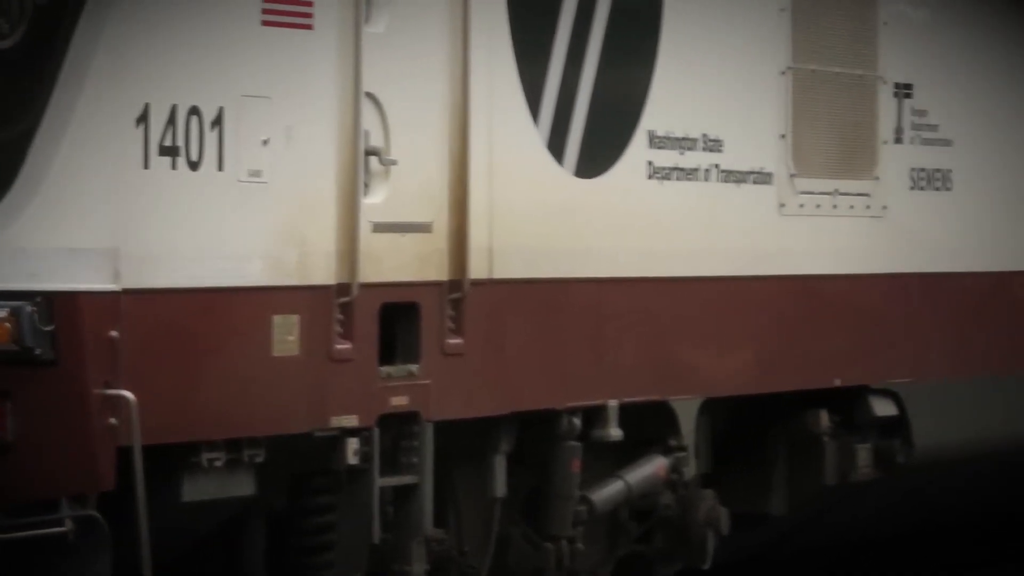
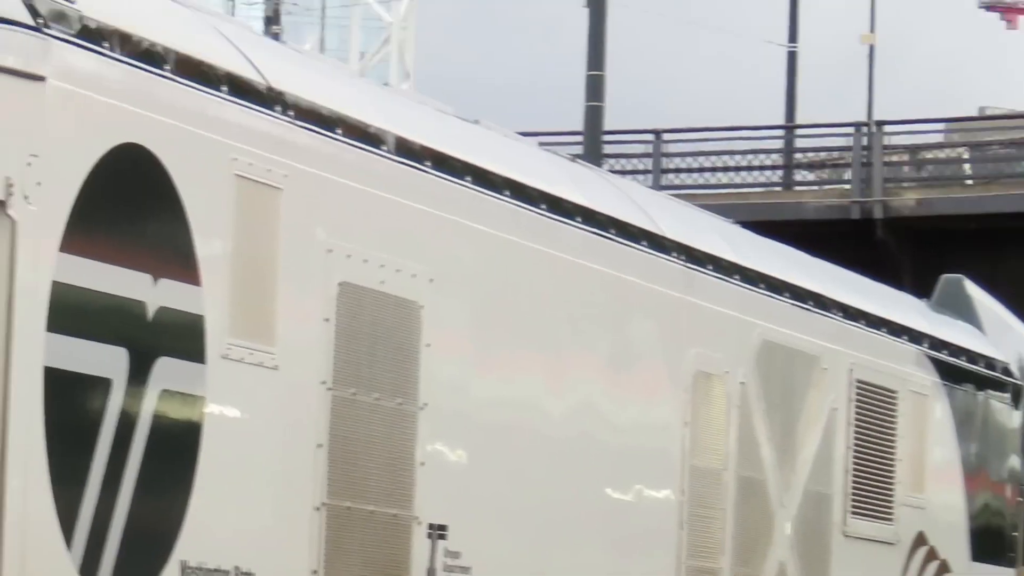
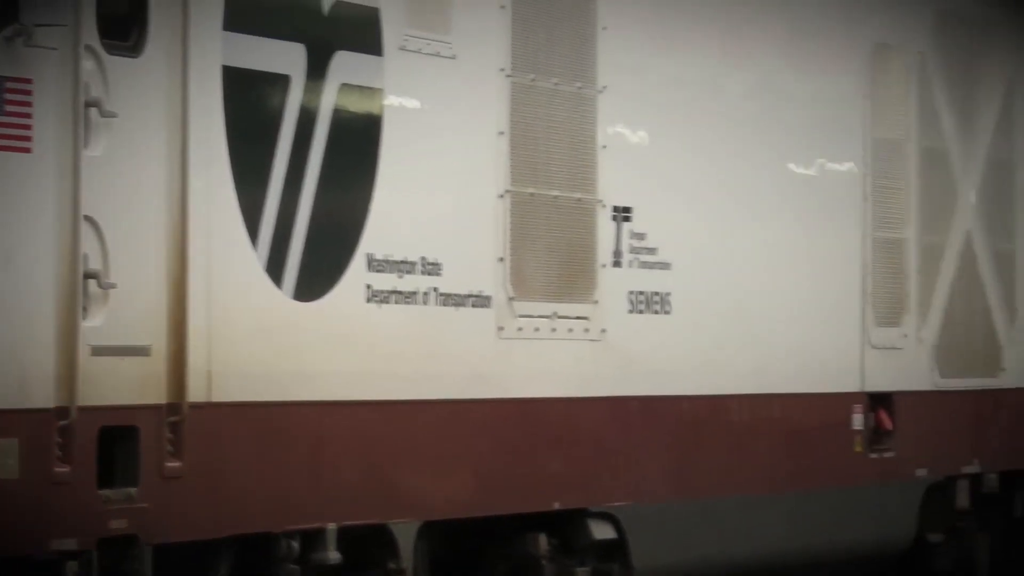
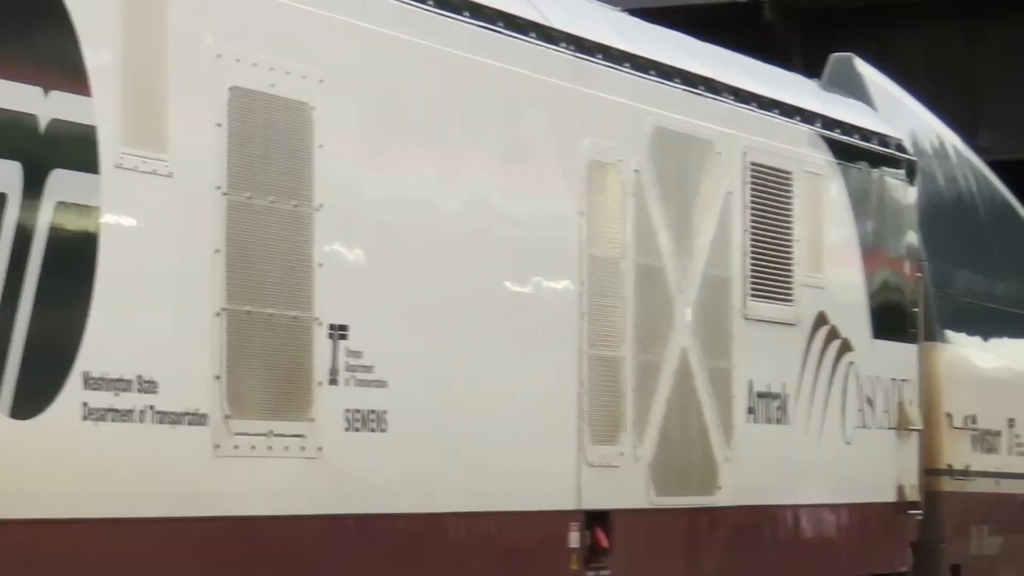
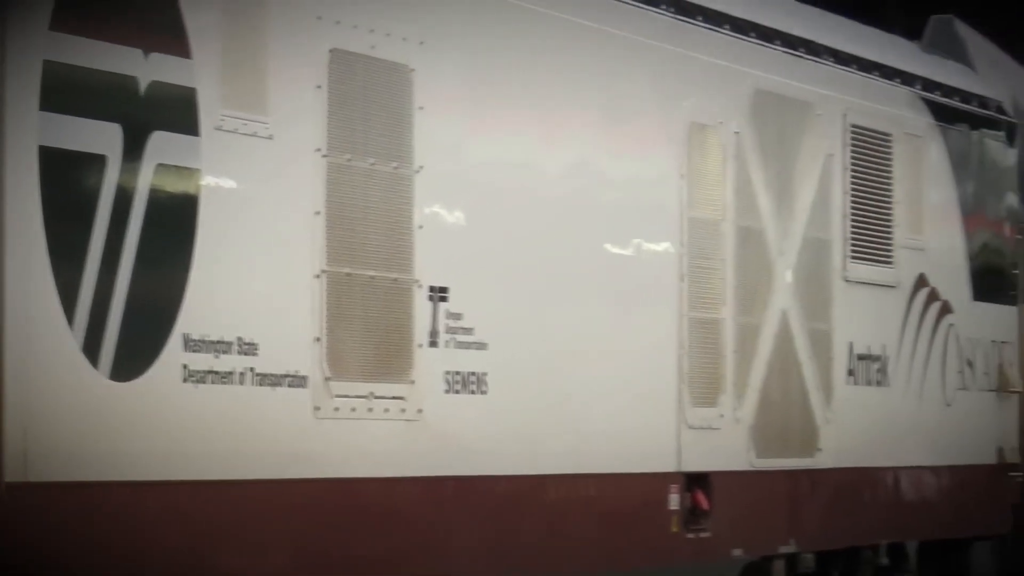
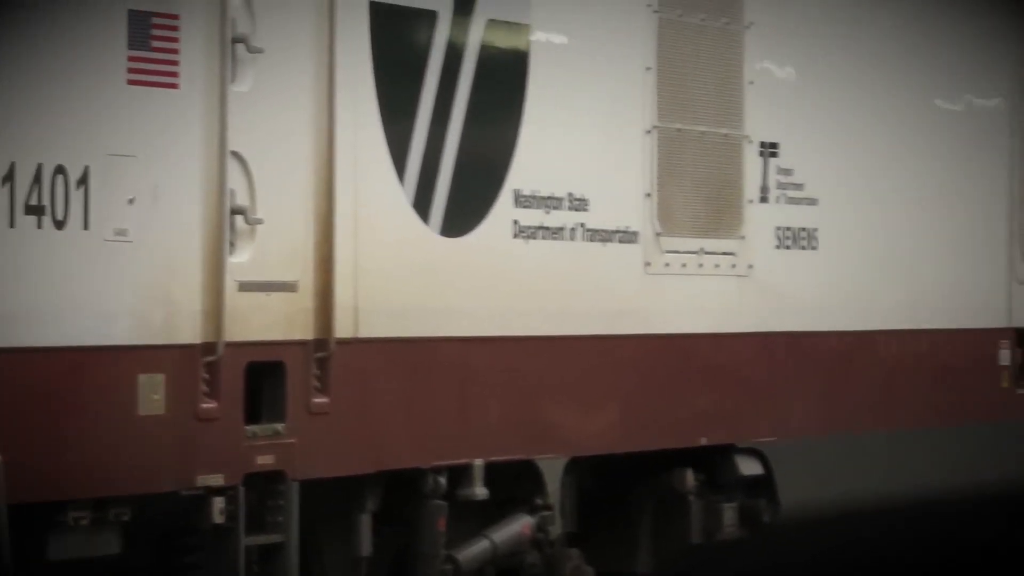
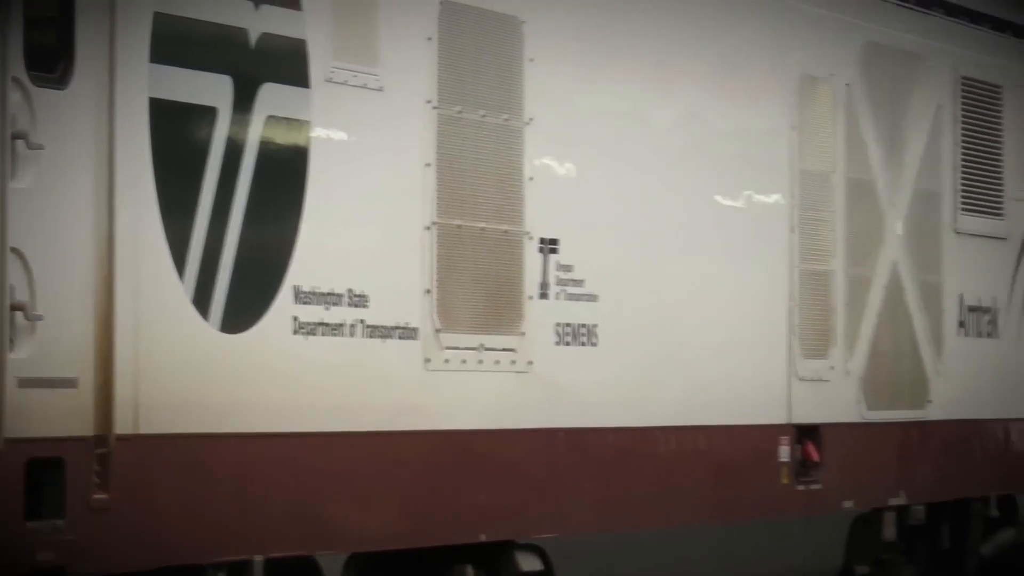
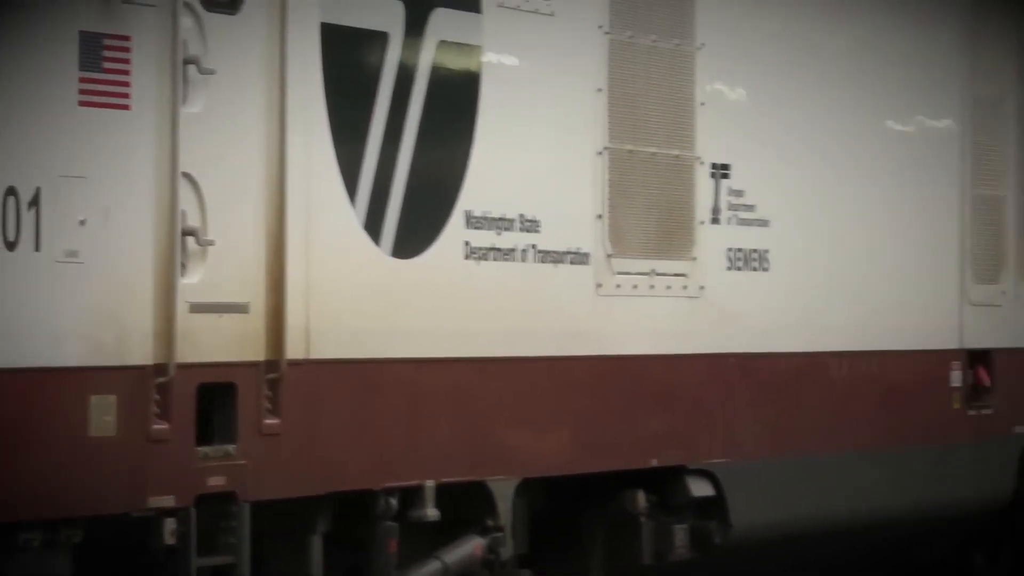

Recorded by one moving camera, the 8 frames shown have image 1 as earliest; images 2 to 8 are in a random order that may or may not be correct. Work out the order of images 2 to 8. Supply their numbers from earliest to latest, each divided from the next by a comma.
6, 8, 3, 7, 5, 4, 2
